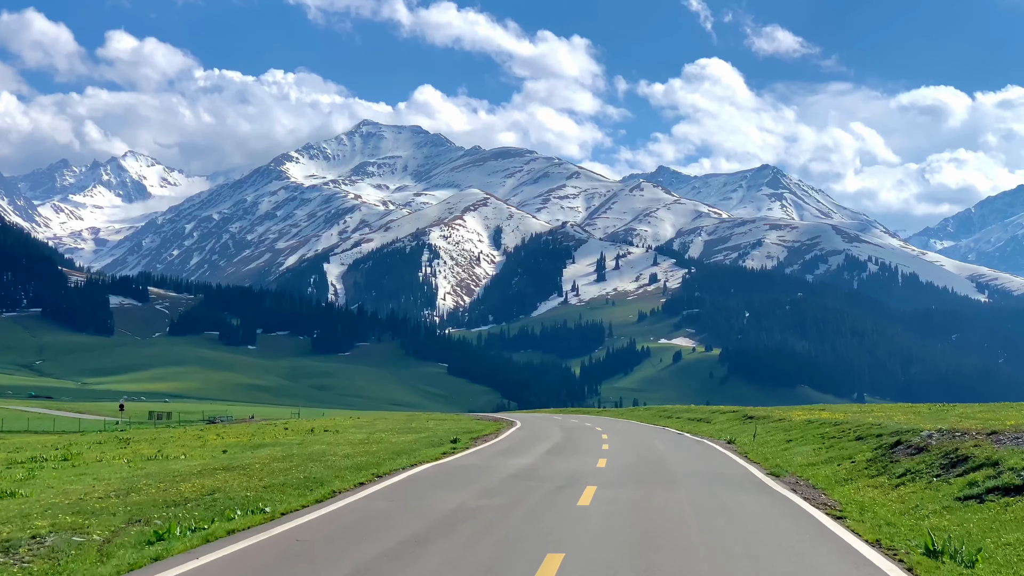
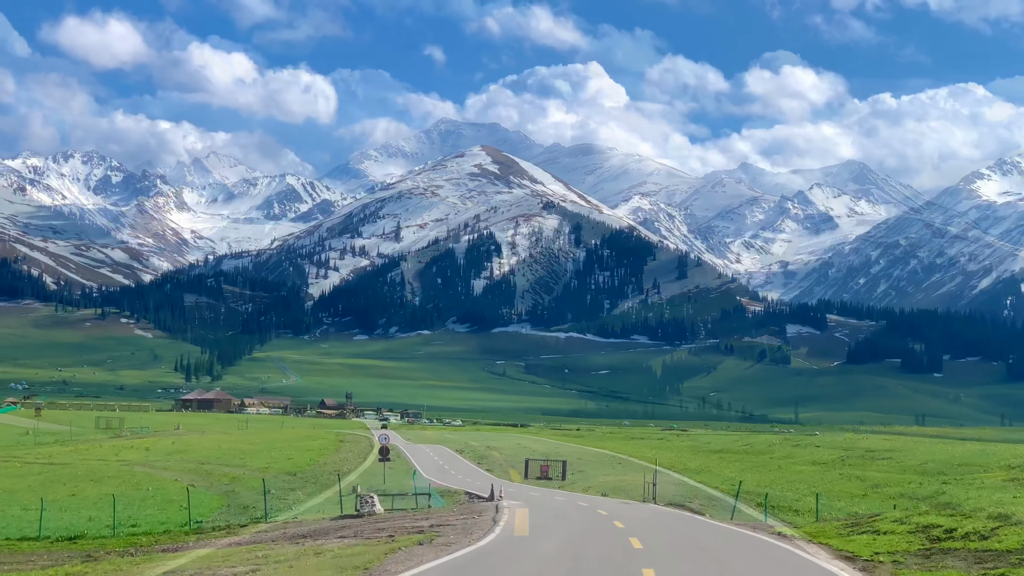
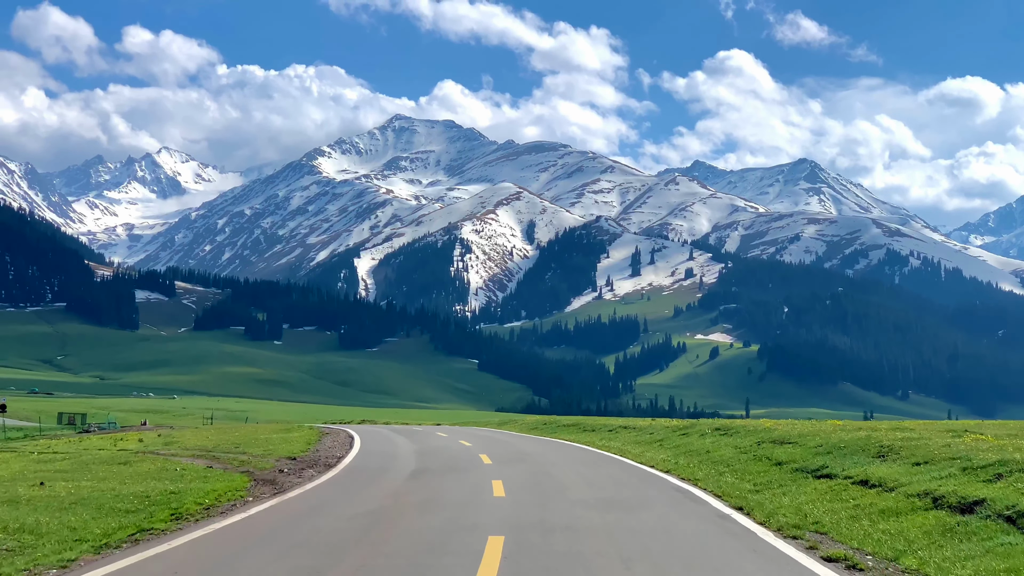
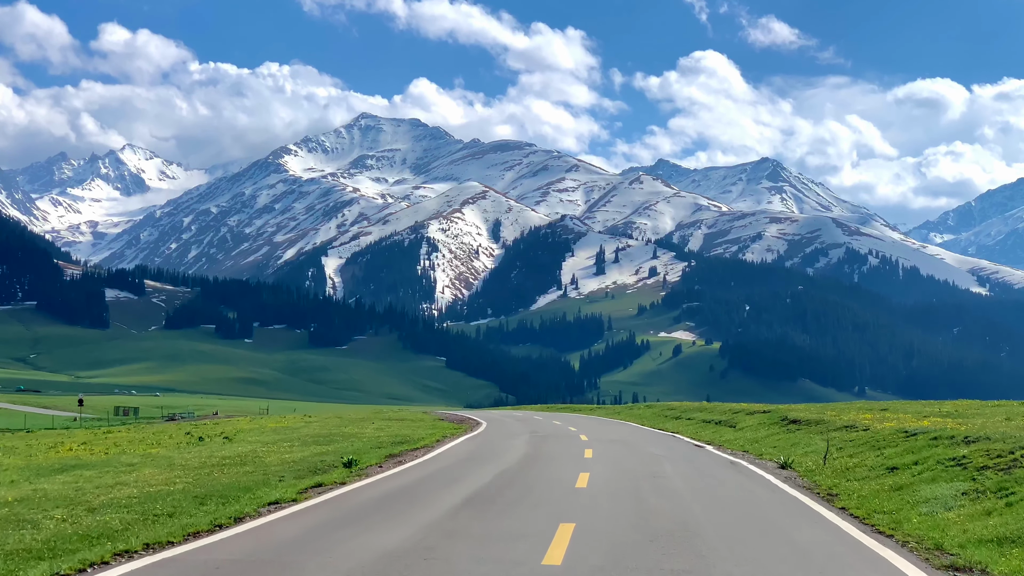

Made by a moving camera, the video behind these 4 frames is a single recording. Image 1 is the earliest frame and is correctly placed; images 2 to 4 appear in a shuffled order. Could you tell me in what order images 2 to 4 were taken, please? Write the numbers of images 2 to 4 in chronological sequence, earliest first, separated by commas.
4, 3, 2
